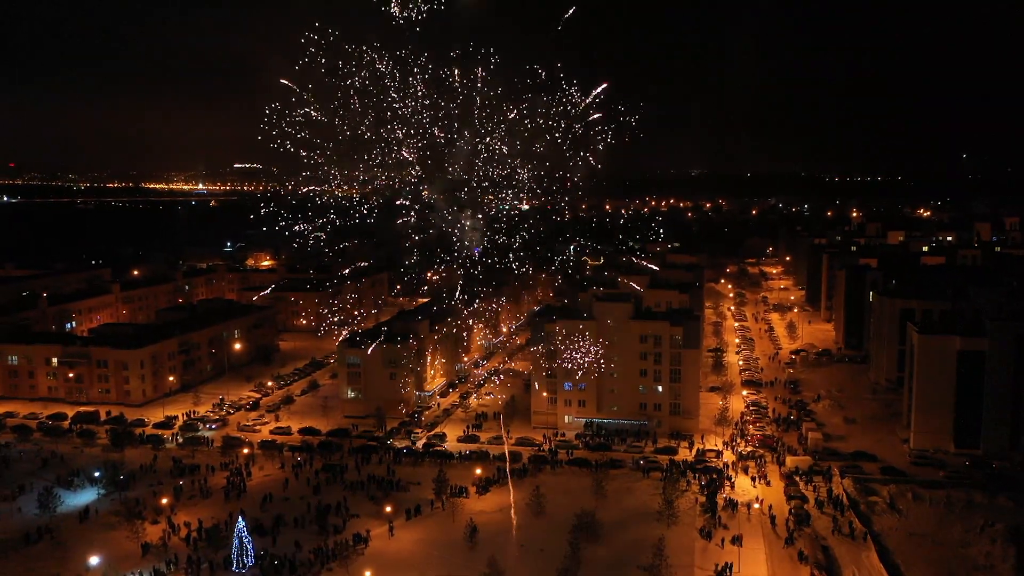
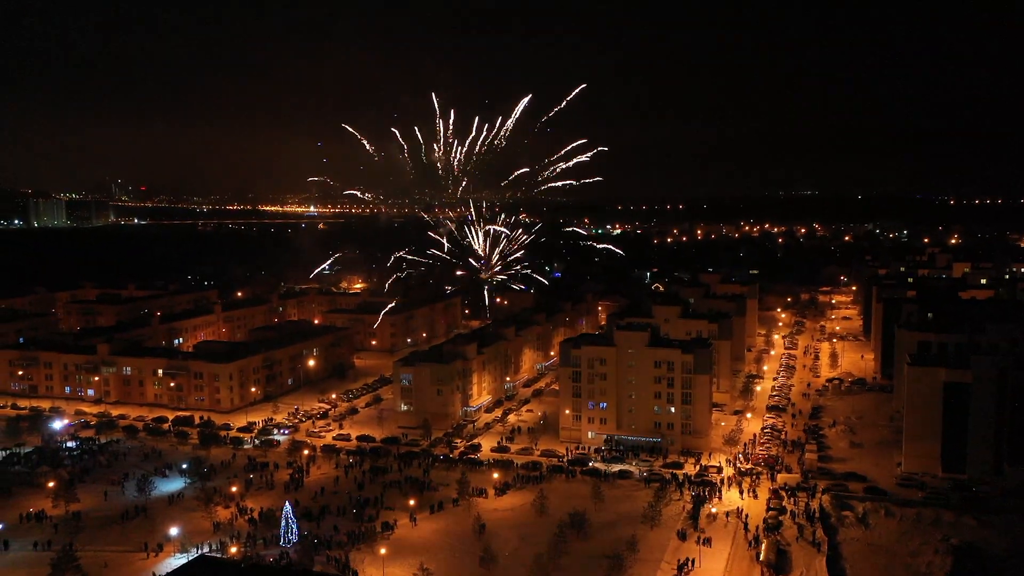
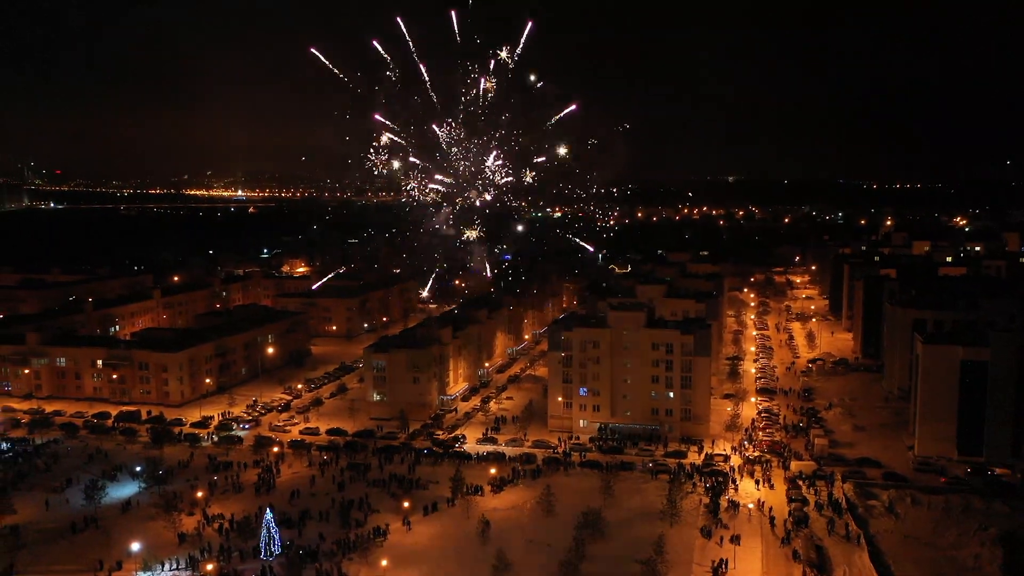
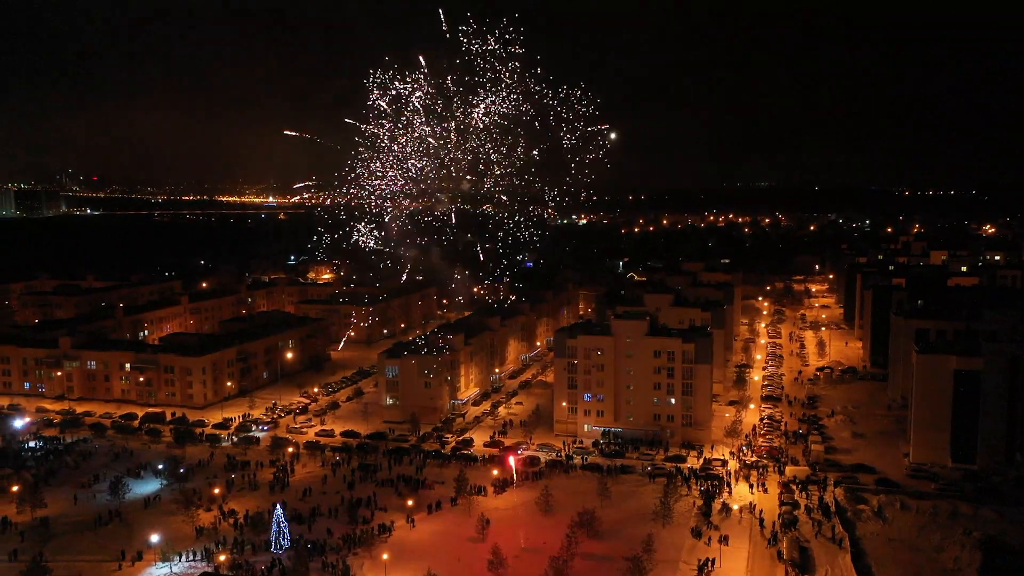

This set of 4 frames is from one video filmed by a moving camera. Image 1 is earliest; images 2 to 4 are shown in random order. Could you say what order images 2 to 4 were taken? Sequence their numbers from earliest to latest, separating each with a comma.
3, 4, 2
